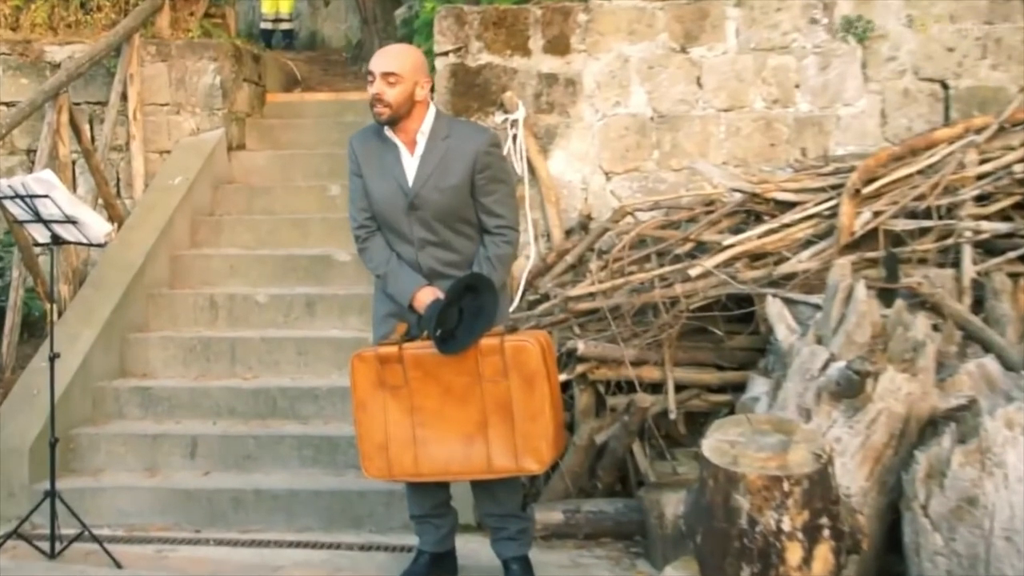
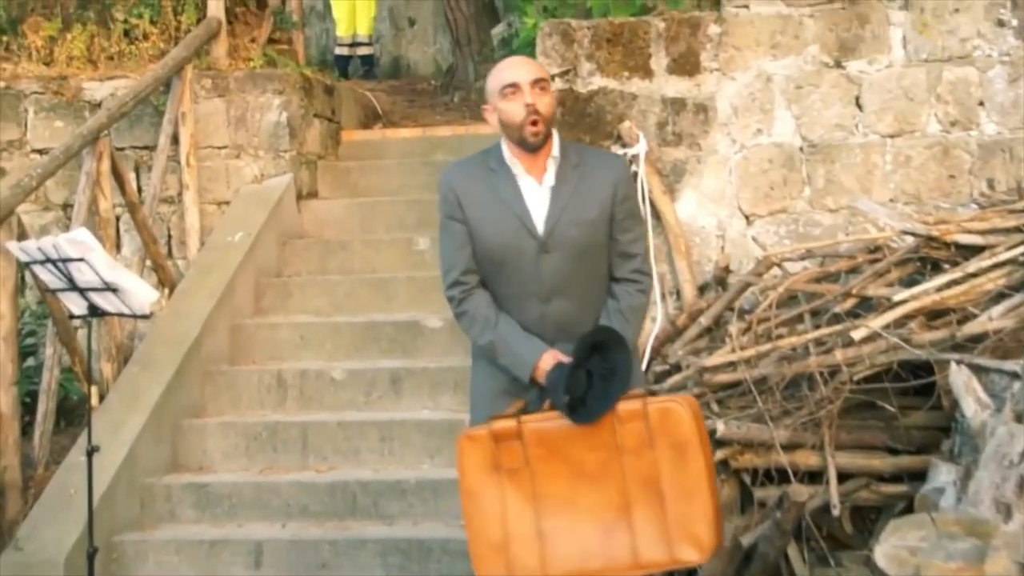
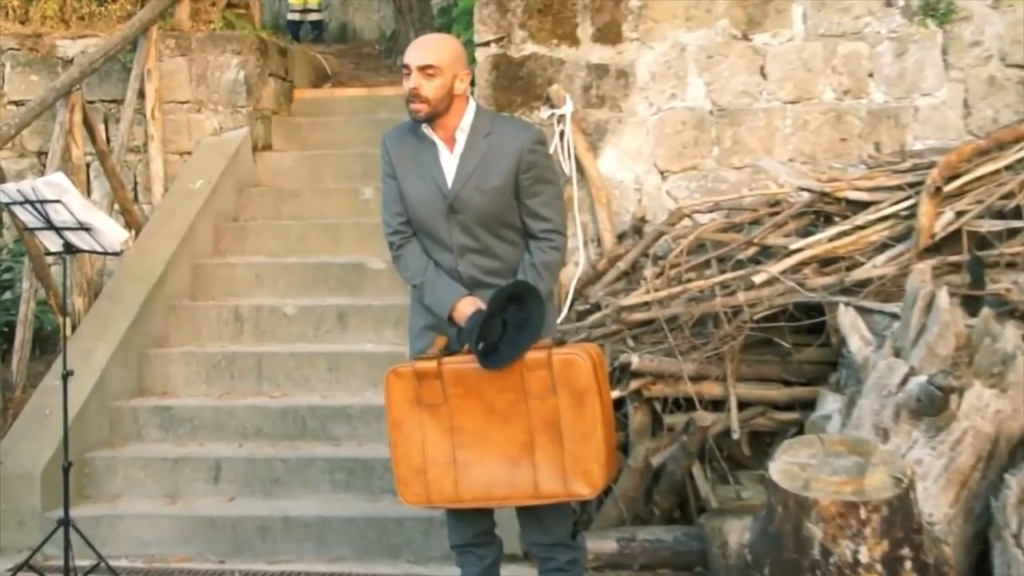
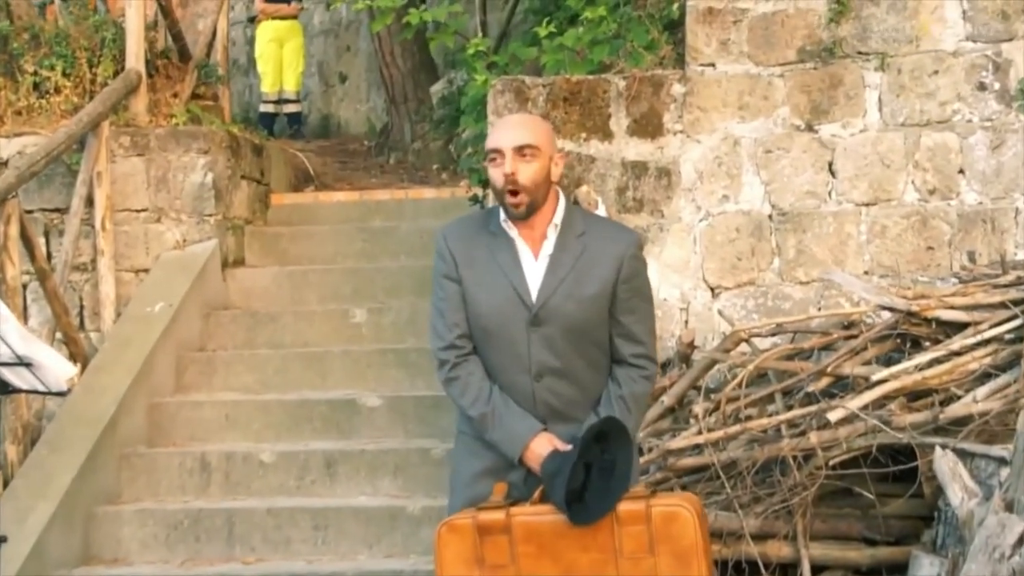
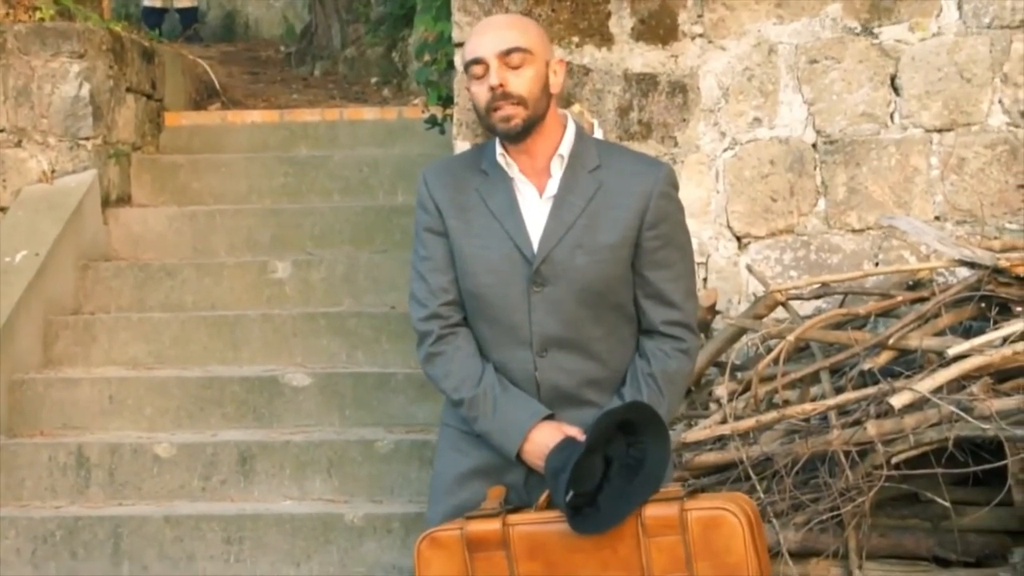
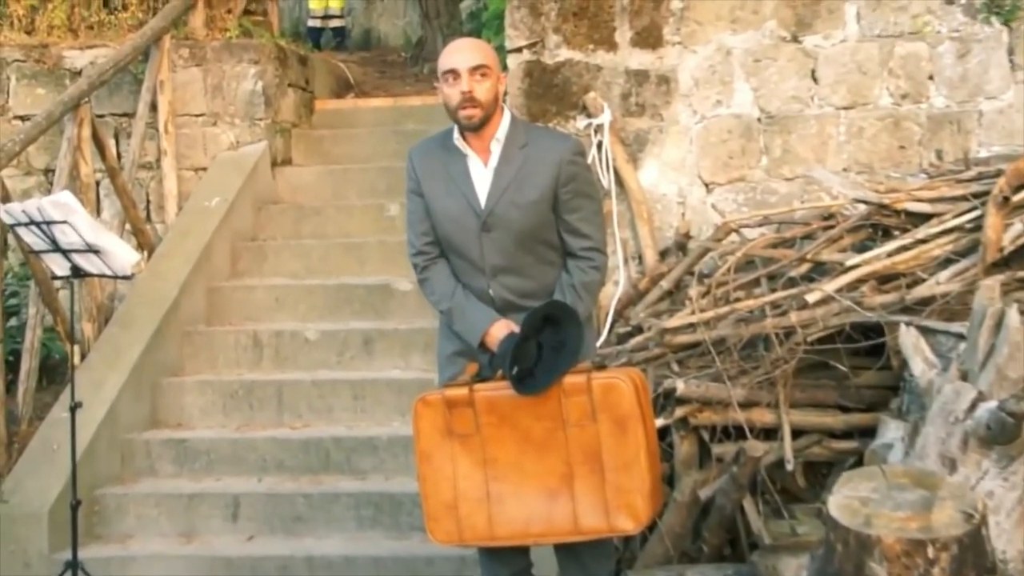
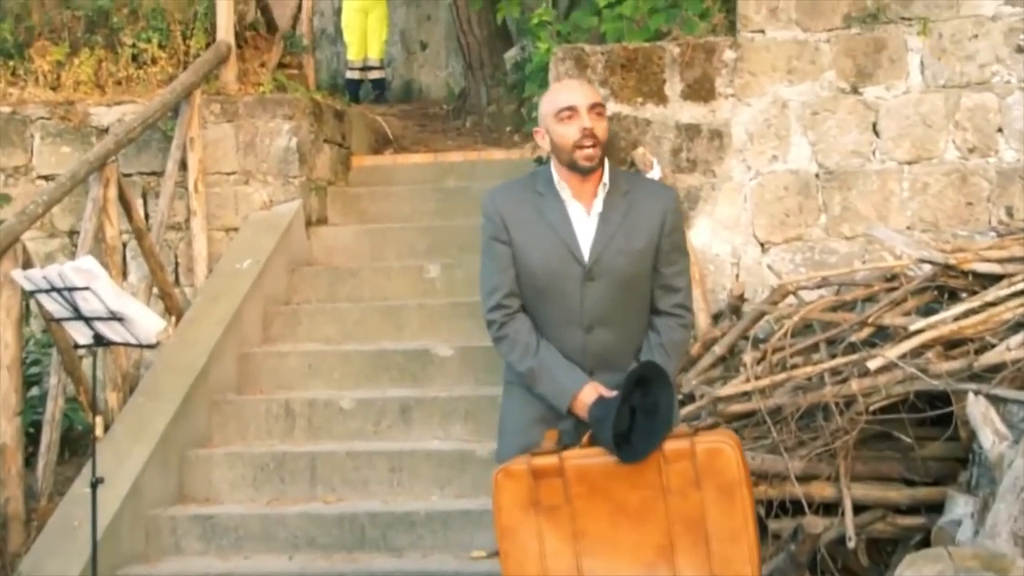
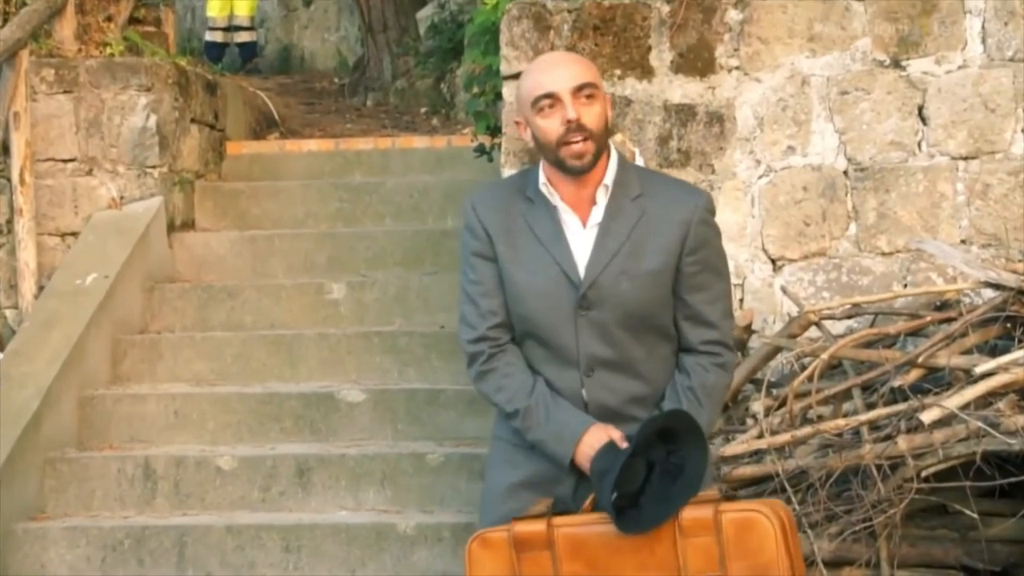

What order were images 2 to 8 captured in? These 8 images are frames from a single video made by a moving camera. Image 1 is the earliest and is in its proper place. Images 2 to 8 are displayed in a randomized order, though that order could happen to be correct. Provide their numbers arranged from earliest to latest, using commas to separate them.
3, 6, 2, 7, 4, 8, 5
